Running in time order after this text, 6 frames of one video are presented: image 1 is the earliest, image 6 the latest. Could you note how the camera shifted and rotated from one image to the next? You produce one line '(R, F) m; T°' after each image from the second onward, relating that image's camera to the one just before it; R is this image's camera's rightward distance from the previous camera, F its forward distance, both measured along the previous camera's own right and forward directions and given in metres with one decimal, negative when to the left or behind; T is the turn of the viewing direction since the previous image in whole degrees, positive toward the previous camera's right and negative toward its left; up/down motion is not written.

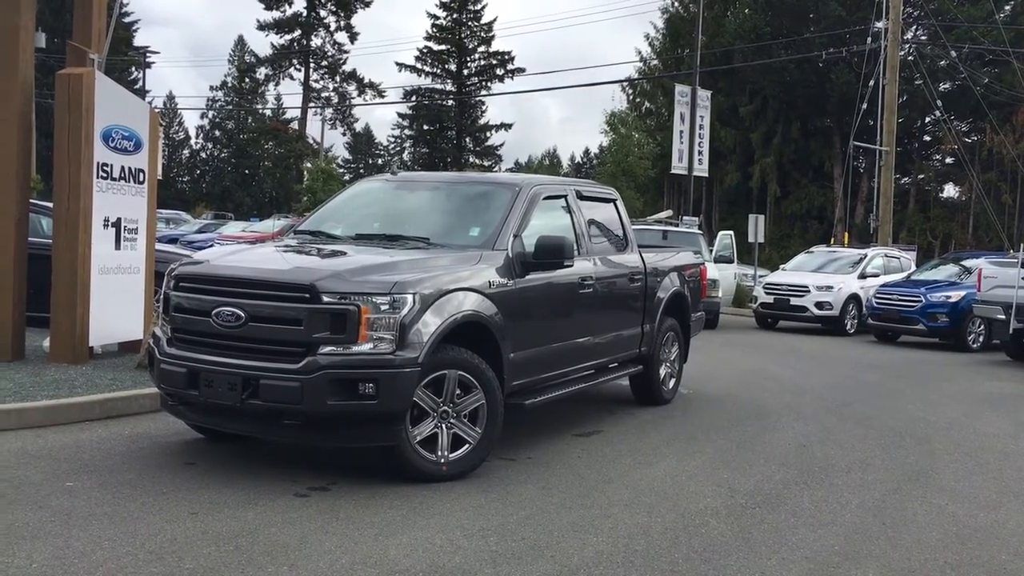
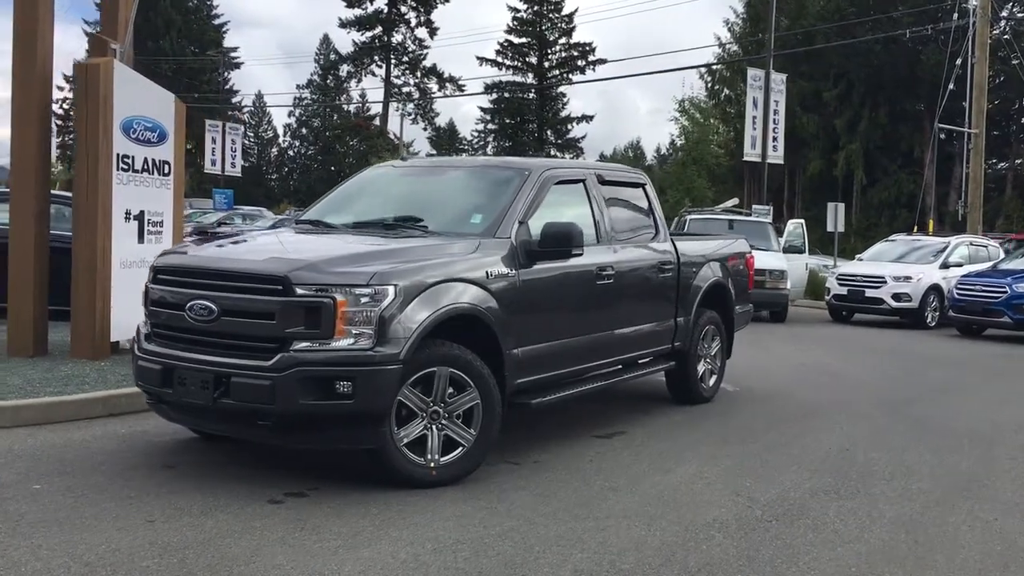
(+0.5, +0.5) m; -5°
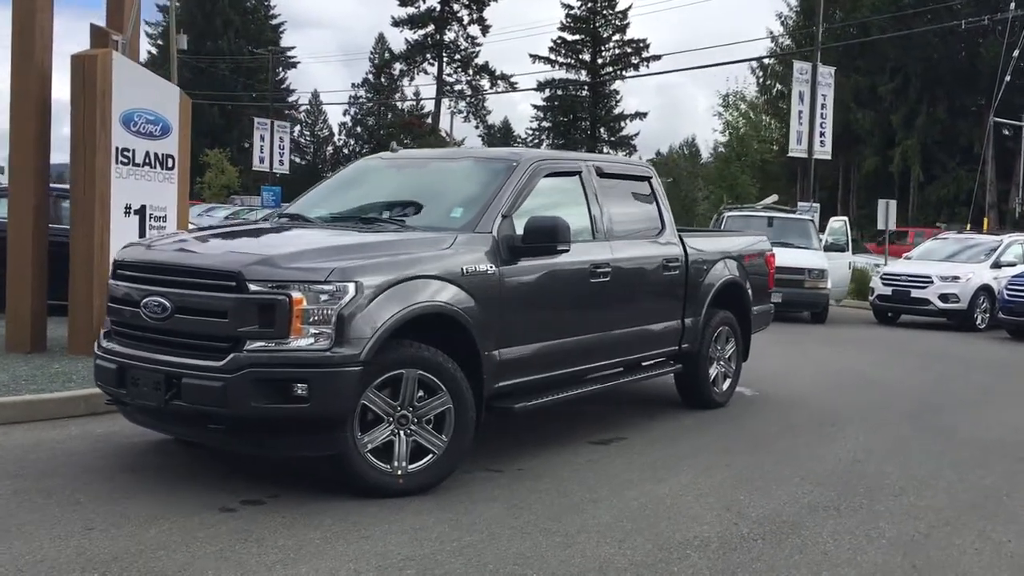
(+0.5, +0.4) m; -3°
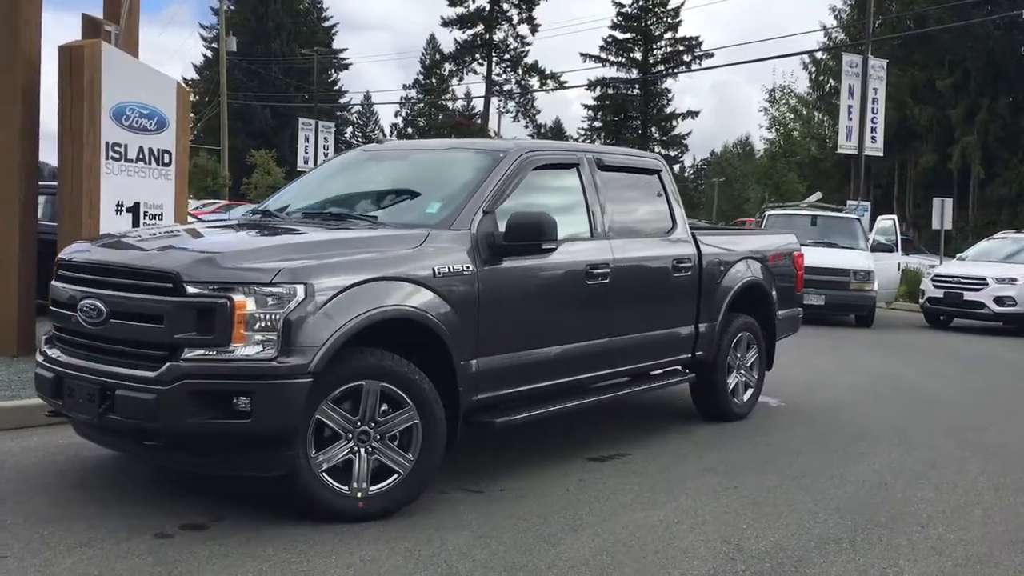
(+0.4, +0.6) m; -3°
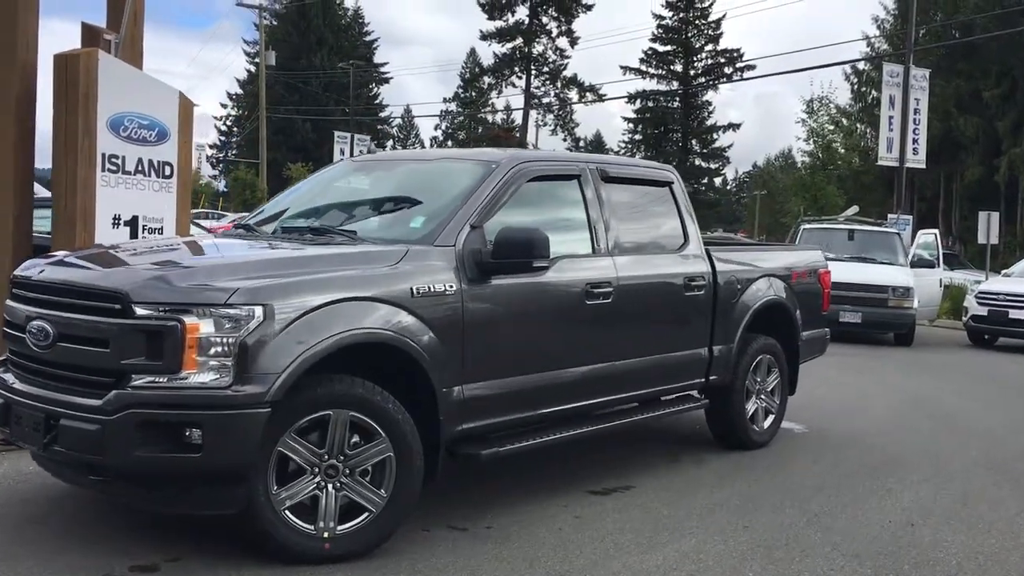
(+0.3, +0.4) m; -2°
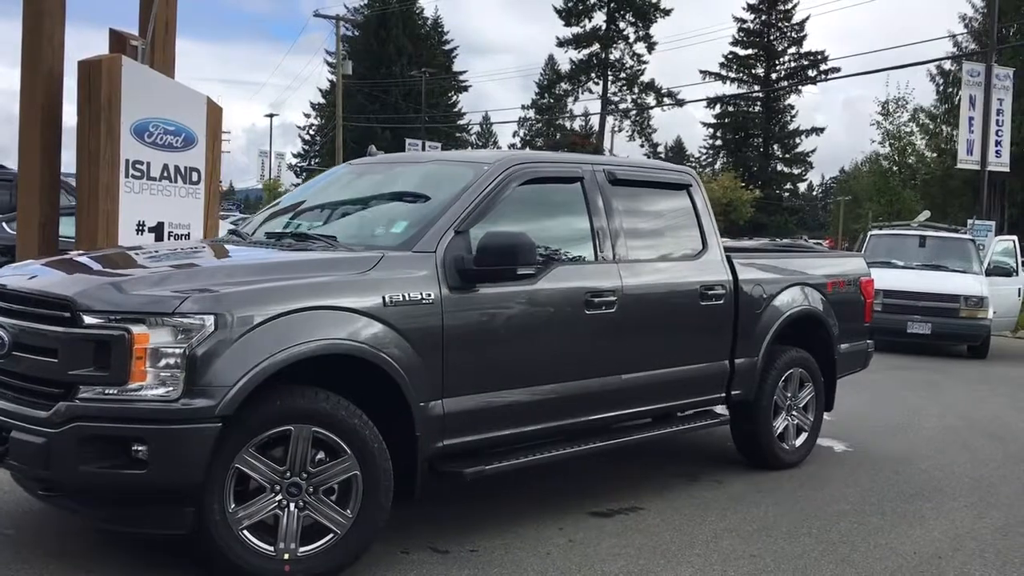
(+0.5, +0.3) m; -5°
